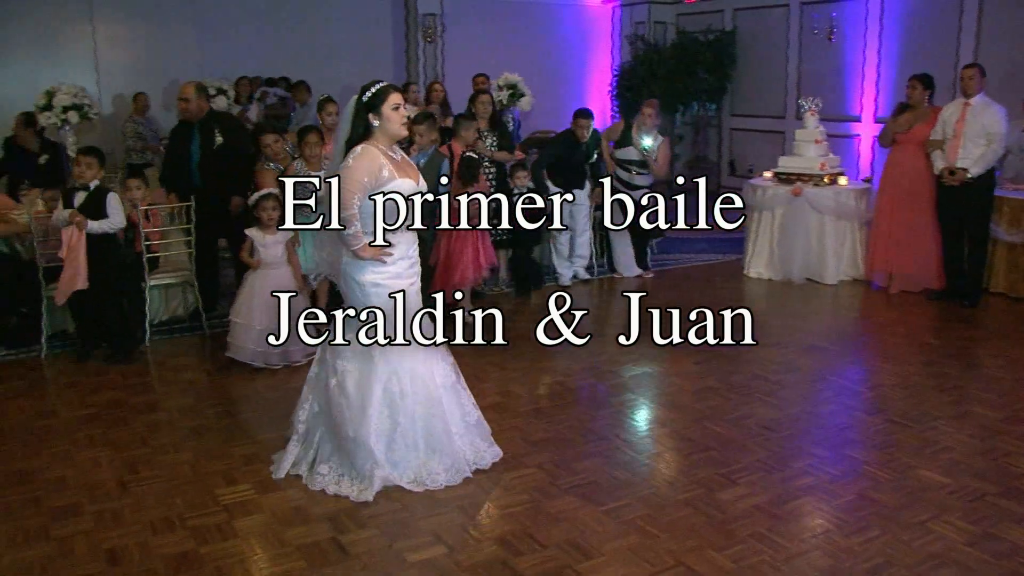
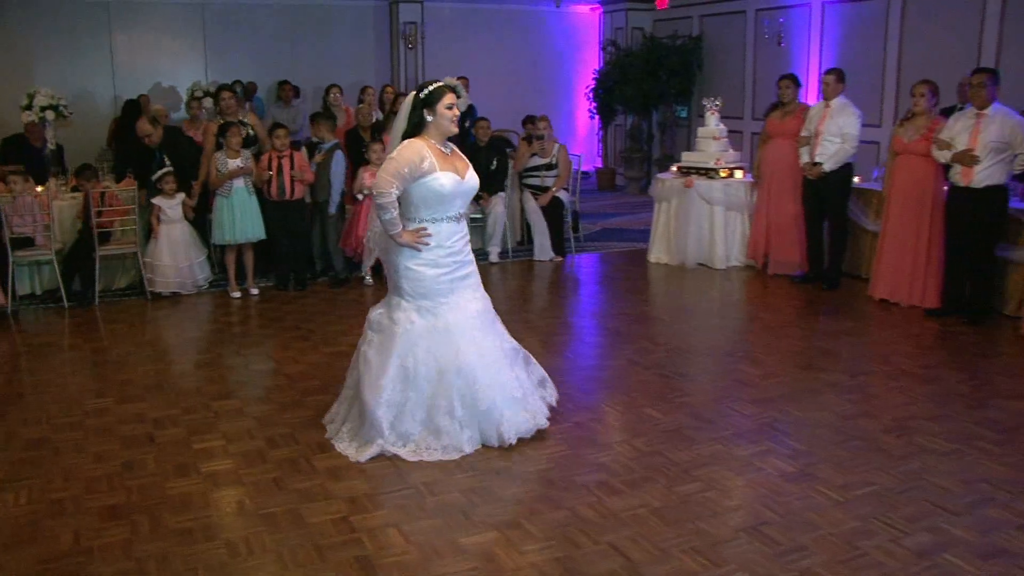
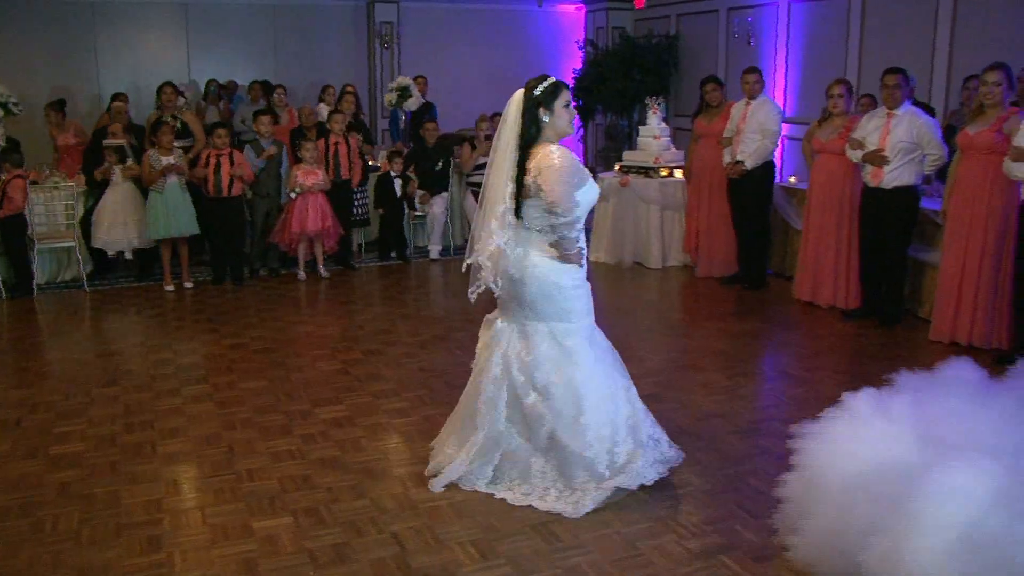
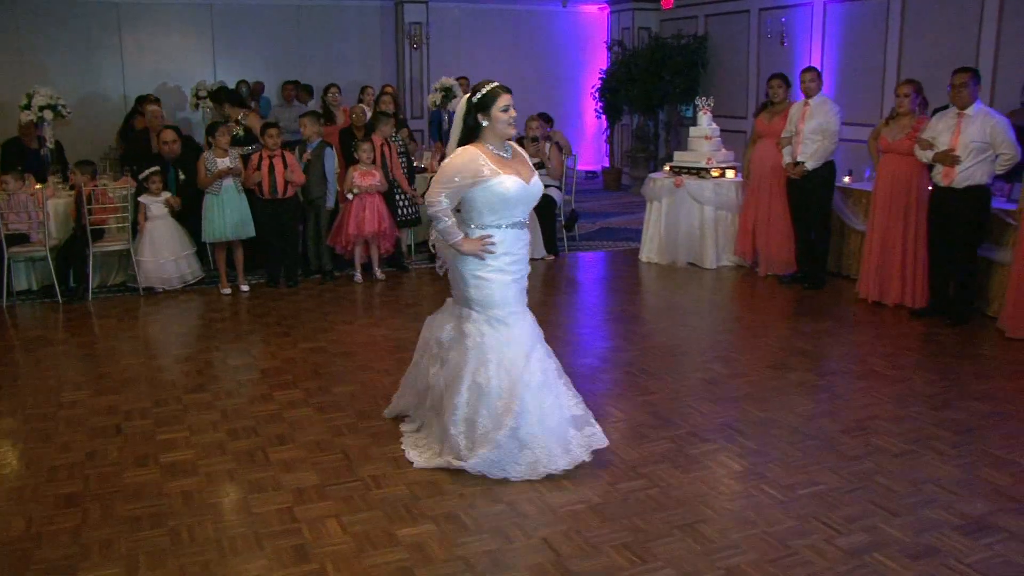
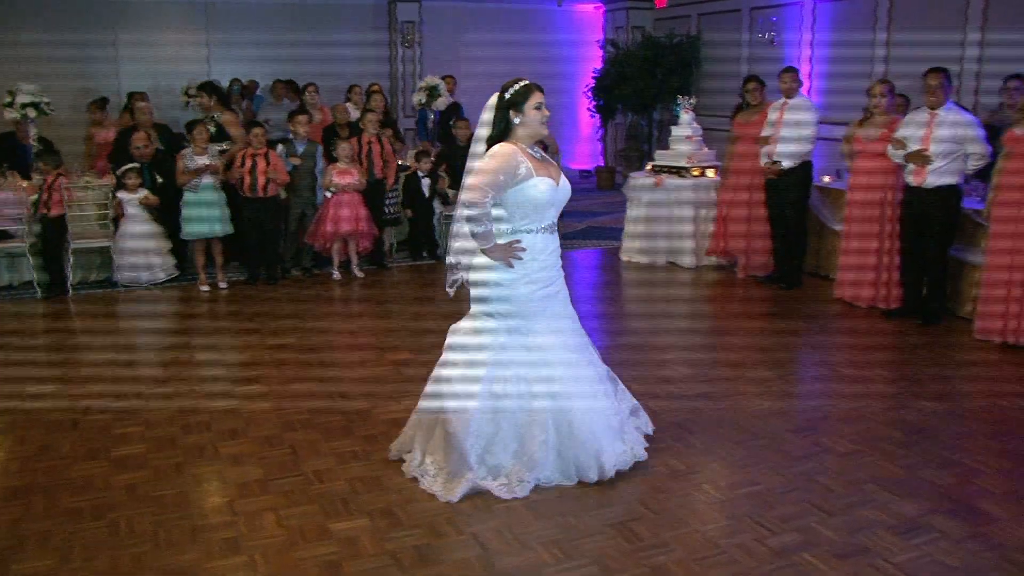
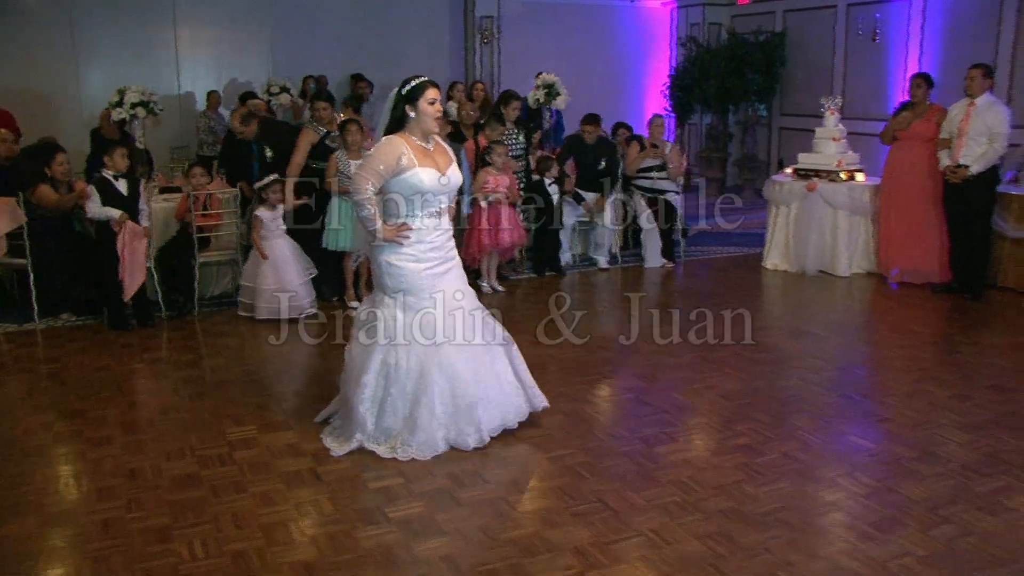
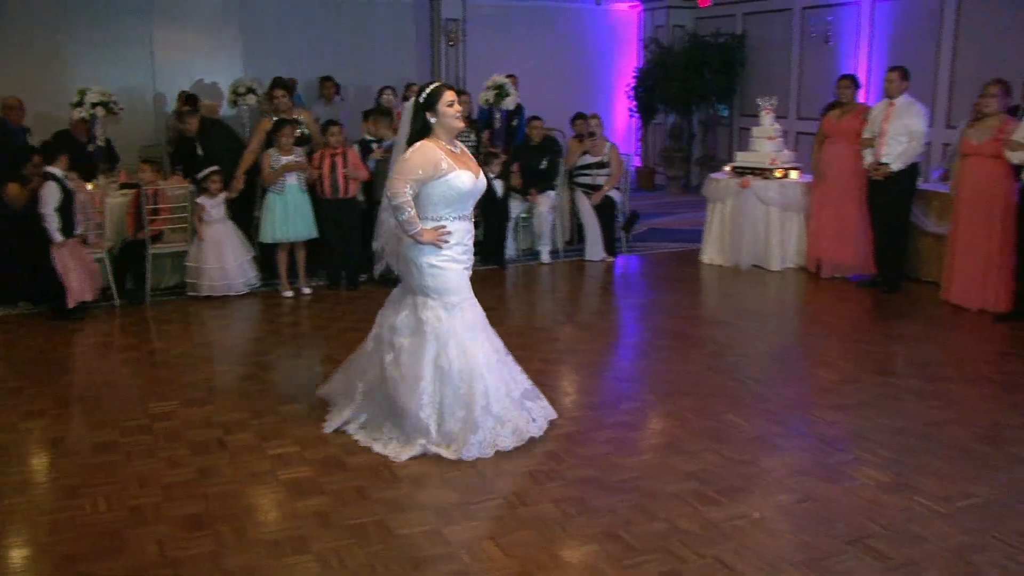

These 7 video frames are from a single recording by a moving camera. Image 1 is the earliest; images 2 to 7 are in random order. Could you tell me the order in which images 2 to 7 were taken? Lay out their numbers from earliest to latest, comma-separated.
6, 7, 2, 4, 5, 3
